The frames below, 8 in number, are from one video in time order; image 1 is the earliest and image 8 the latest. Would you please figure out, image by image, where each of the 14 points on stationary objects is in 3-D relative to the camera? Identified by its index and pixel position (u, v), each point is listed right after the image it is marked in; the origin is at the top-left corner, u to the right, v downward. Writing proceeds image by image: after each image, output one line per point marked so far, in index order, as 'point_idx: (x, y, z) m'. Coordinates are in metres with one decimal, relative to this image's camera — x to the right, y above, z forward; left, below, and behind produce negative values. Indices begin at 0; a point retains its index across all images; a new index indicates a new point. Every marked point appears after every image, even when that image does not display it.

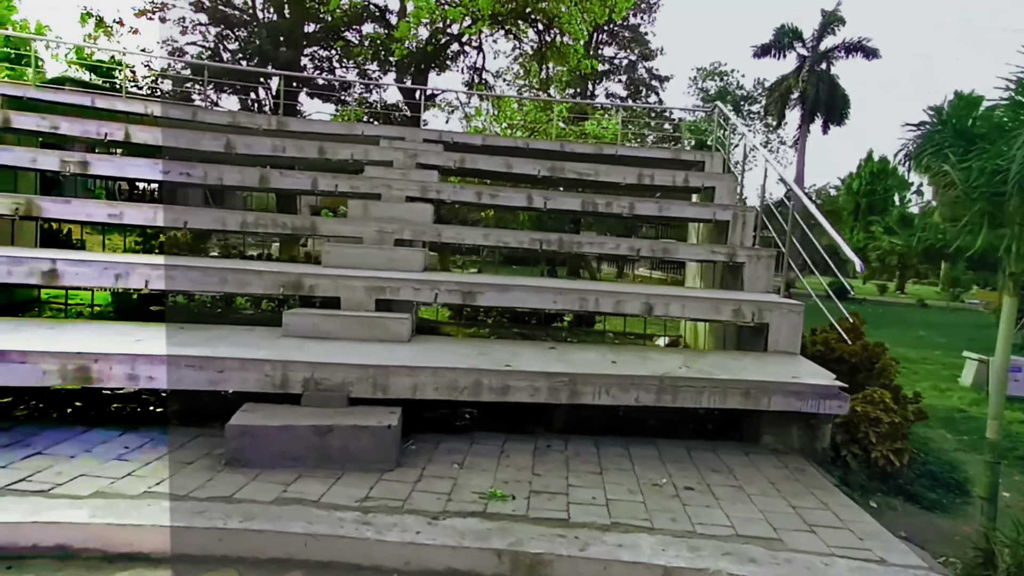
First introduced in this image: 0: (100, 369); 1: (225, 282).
0: (-1.9, -0.4, +2.7) m
1: (-1.7, 0.0, +3.5) m
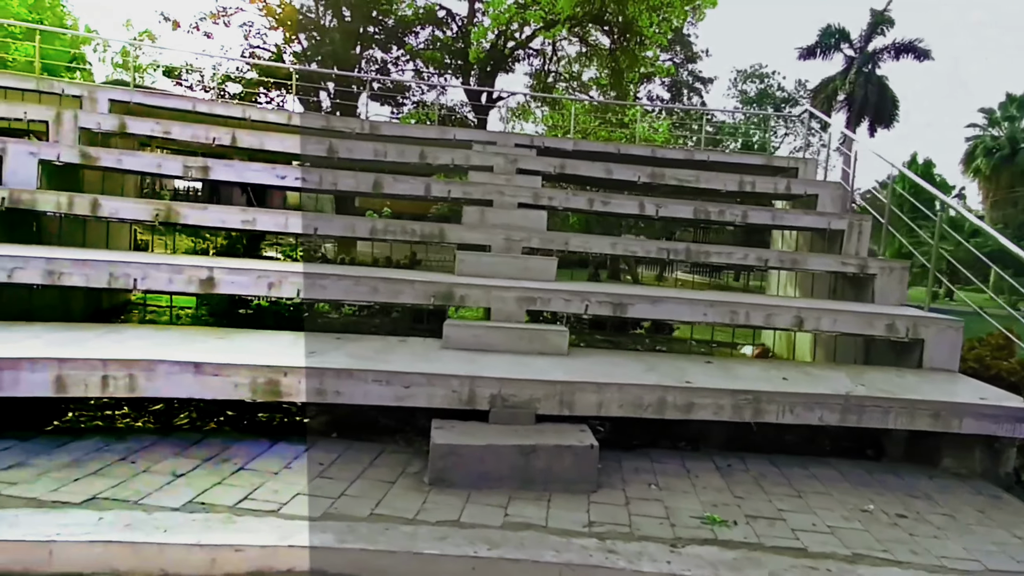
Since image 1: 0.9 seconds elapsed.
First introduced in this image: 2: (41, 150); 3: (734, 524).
0: (-1.0, -0.4, +2.6) m
1: (-0.8, 0.0, +3.5) m
2: (-3.4, +1.0, +4.3) m
3: (+0.9, -0.9, +2.3) m
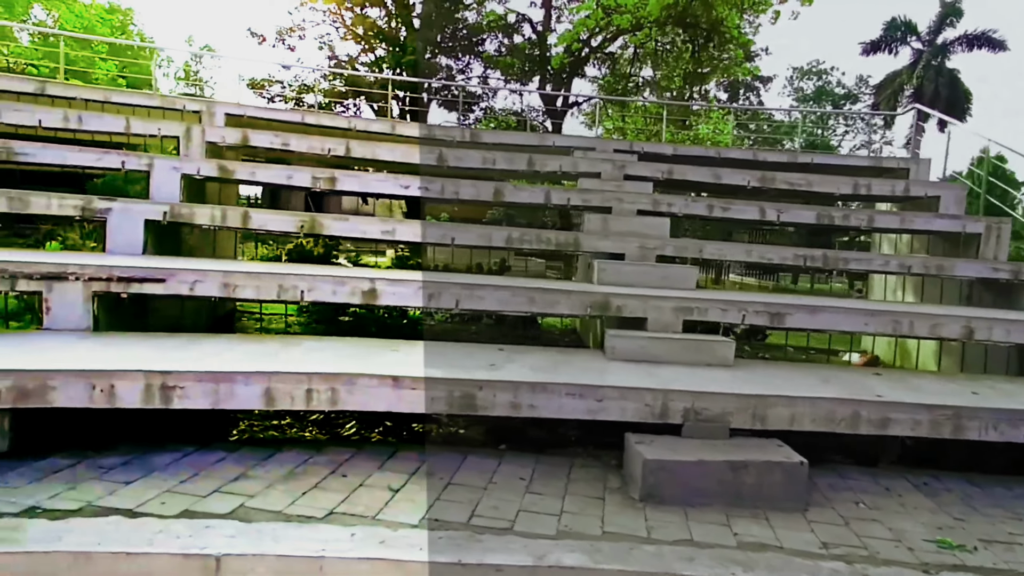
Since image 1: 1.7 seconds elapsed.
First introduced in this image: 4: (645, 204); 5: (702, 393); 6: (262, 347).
0: (-0.1, -0.5, +2.6) m
1: (+0.1, -0.1, +3.5) m
2: (-2.5, +0.9, +4.4) m
3: (+1.7, -1.0, +2.2) m
4: (+1.1, +0.7, +4.8) m
5: (+0.9, -0.5, +2.7) m
6: (-1.2, -0.3, +2.9) m
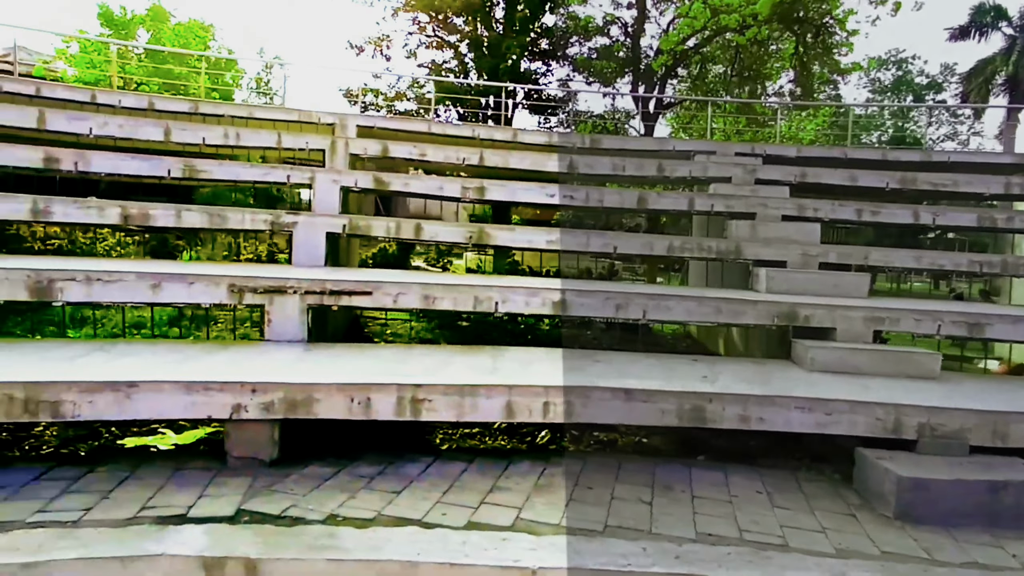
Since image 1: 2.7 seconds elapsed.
0: (+0.9, -0.5, +2.6) m
1: (+1.2, -0.1, +3.4) m
2: (-1.3, +0.8, +4.6) m
3: (+2.7, -1.0, +2.1) m
4: (+2.3, +0.6, +4.8) m
5: (+1.9, -0.5, +2.6) m
6: (-0.2, -0.4, +3.0) m
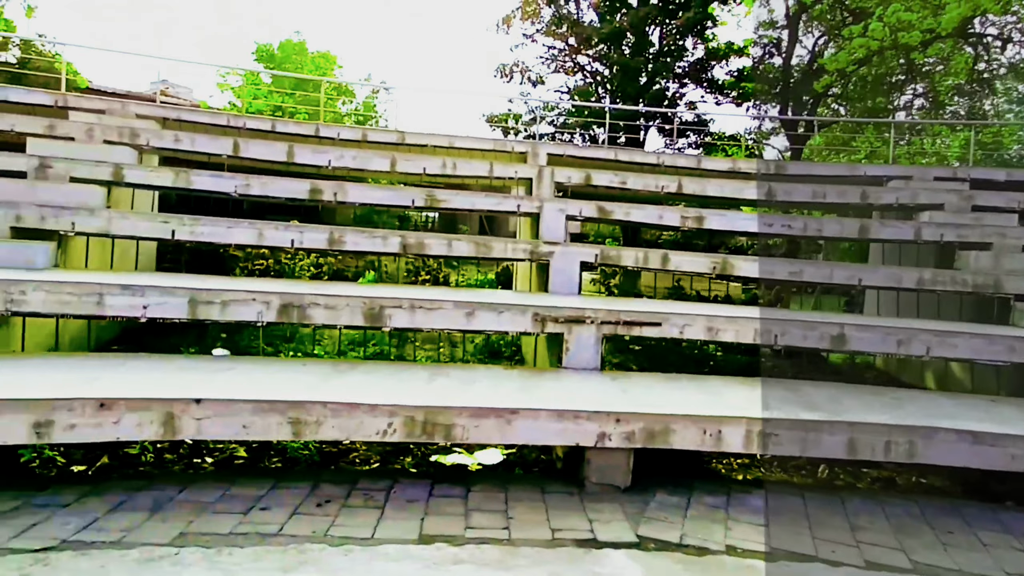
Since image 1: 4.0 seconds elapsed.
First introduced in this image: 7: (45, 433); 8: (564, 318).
0: (+2.4, -0.7, +2.5) m
1: (+2.8, -0.4, +3.3) m
2: (+0.5, +0.6, +4.7) m
3: (+4.1, -1.2, +1.8) m
4: (+4.0, +0.4, +4.5) m
5: (+3.4, -0.7, +2.4) m
6: (+1.4, -0.5, +3.0) m
7: (-1.7, -0.5, +2.2) m
8: (+0.3, -0.2, +3.2) m
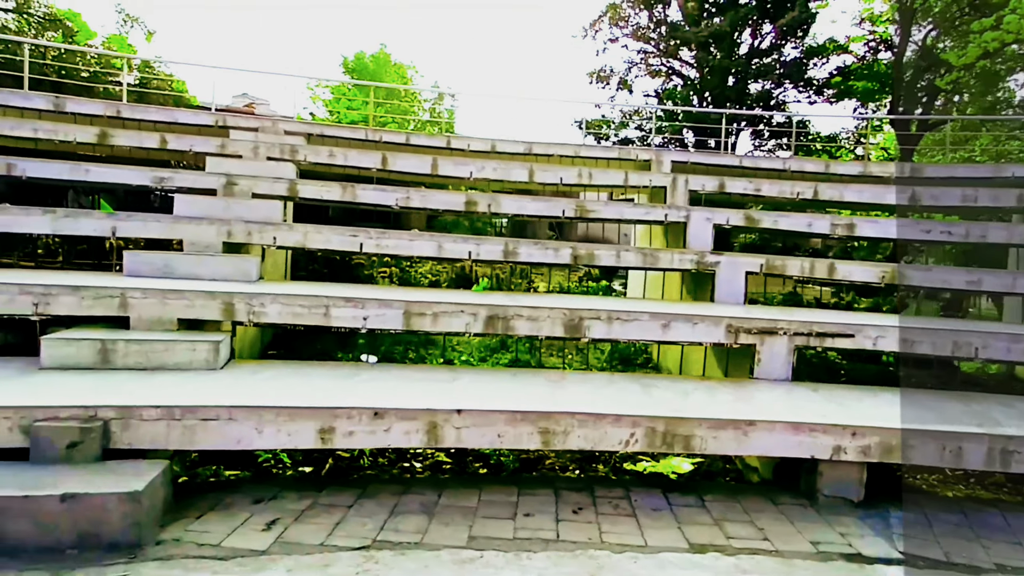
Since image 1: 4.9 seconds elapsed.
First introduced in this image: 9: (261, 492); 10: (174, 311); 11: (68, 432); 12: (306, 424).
0: (+3.4, -0.8, +2.4) m
1: (+3.9, -0.4, +3.1) m
2: (+1.6, +0.6, +4.7) m
3: (+5.1, -1.3, +1.5) m
4: (+5.2, +0.3, +4.2) m
5: (+4.4, -0.8, +2.1) m
6: (+2.4, -0.6, +3.0) m
7: (-0.7, -0.6, +2.3) m
8: (+1.3, -0.2, +3.2) m
9: (-1.0, -0.8, +2.4) m
10: (-1.6, -0.1, +2.9) m
11: (-1.6, -0.5, +2.1) m
12: (-0.8, -0.5, +2.3) m
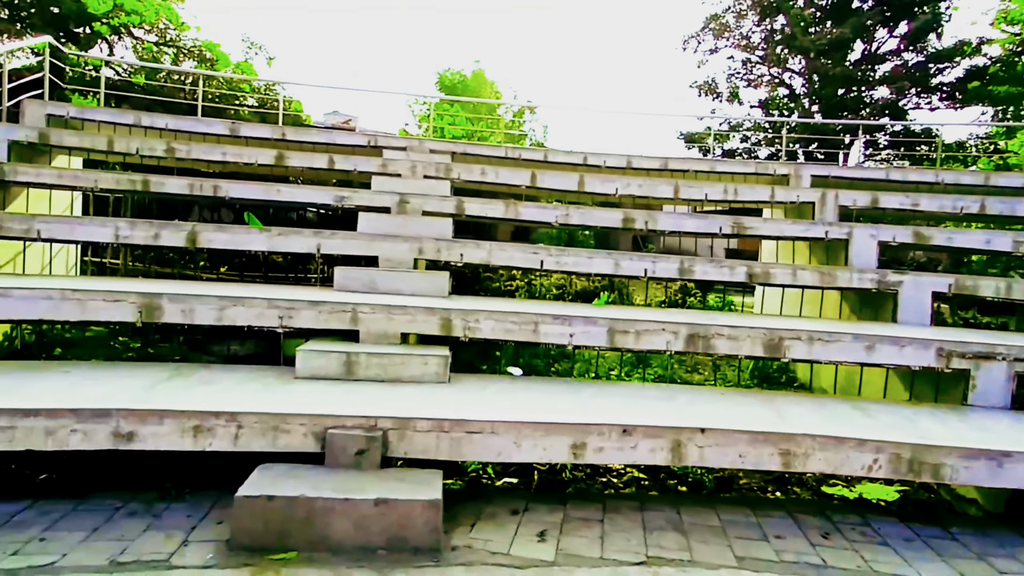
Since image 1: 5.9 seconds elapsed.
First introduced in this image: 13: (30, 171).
0: (+4.4, -0.9, +2.0) m
1: (+4.9, -0.5, +2.7) m
2: (+2.9, +0.4, +4.6) m
3: (+5.9, -1.4, +0.9) m
4: (+6.4, +0.1, +3.7) m
5: (+5.3, -0.9, +1.7) m
6: (+3.5, -0.7, +2.7) m
7: (+0.3, -0.7, +2.4) m
8: (+2.4, -0.3, +3.1) m
9: (0.0, -0.9, +2.5) m
10: (-0.6, -0.2, +3.0) m
11: (-0.6, -0.6, +2.2) m
12: (+0.2, -0.6, +2.4) m
13: (-3.4, +0.8, +4.1) m
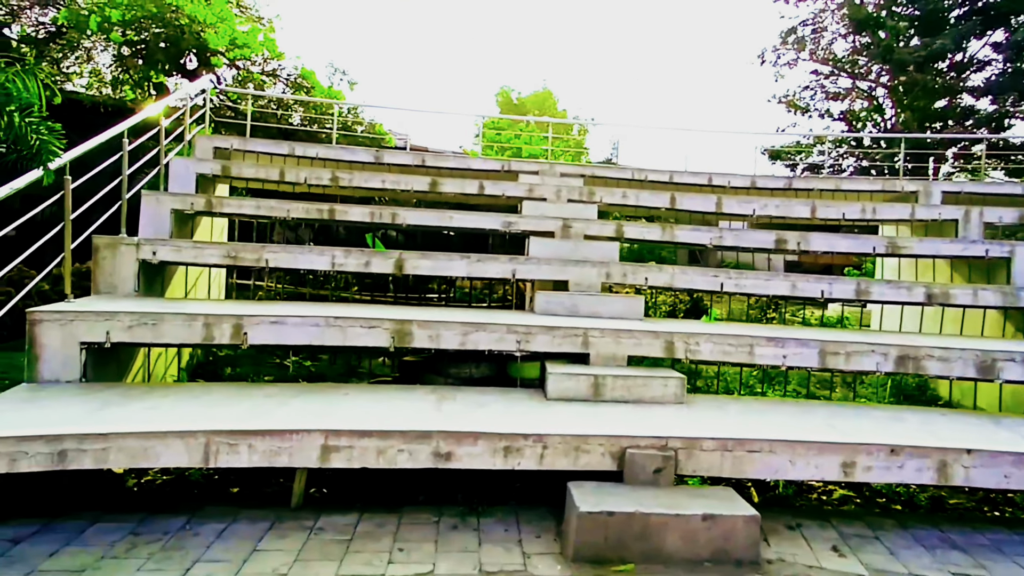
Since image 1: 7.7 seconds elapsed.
0: (+5.5, -1.0, +1.9) m
1: (+6.1, -0.6, +2.6) m
2: (+4.2, +0.3, +4.6) m
3: (+7.0, -1.4, +0.8) m
4: (+7.6, 0.0, +3.5) m
5: (+6.5, -1.0, +1.6) m
6: (+4.6, -0.8, +2.7) m
7: (+1.5, -0.8, +2.5) m
8: (+3.6, -0.5, +3.1) m
9: (+1.2, -1.0, +2.6) m
10: (+0.6, -0.3, +3.2) m
11: (+0.6, -0.7, +2.4) m
12: (+1.4, -0.7, +2.5) m
13: (-2.1, +0.6, +4.4) m
